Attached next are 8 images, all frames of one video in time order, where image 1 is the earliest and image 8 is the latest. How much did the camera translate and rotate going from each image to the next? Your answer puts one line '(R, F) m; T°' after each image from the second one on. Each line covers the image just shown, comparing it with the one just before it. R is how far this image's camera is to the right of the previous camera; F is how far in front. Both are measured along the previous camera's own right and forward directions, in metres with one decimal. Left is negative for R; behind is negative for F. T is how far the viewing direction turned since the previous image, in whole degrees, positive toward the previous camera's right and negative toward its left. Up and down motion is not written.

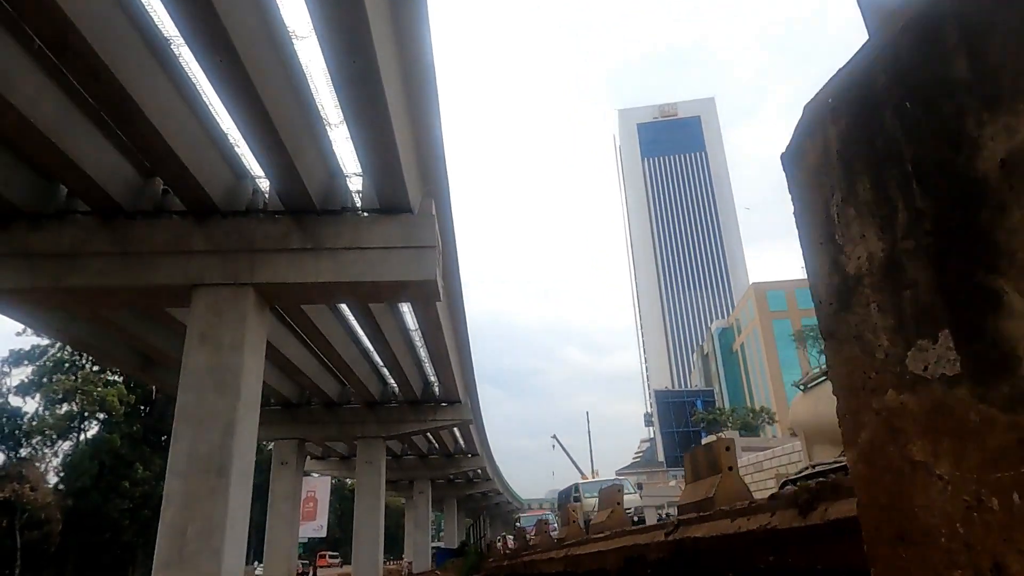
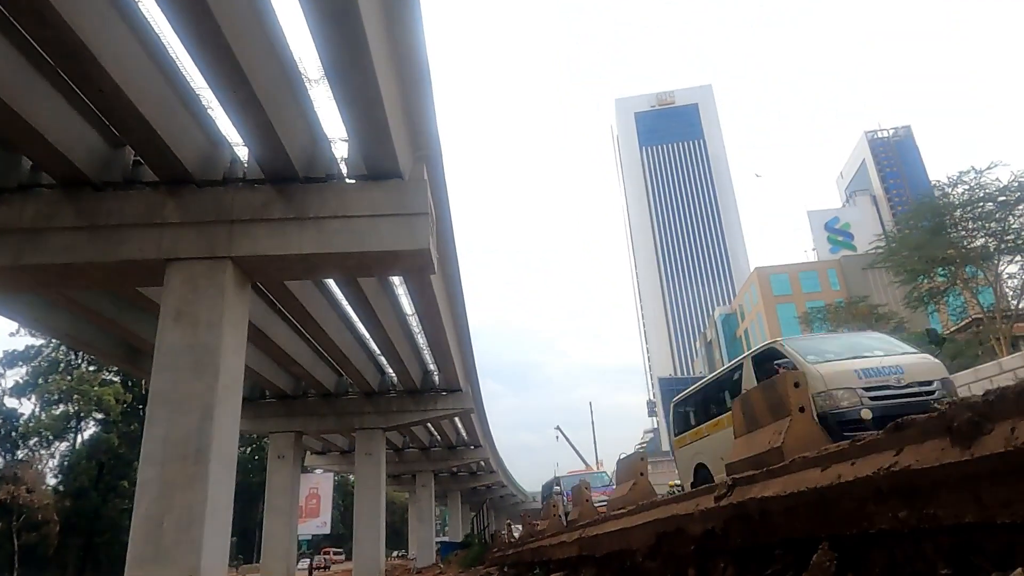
(0.0, +0.8) m; 0°
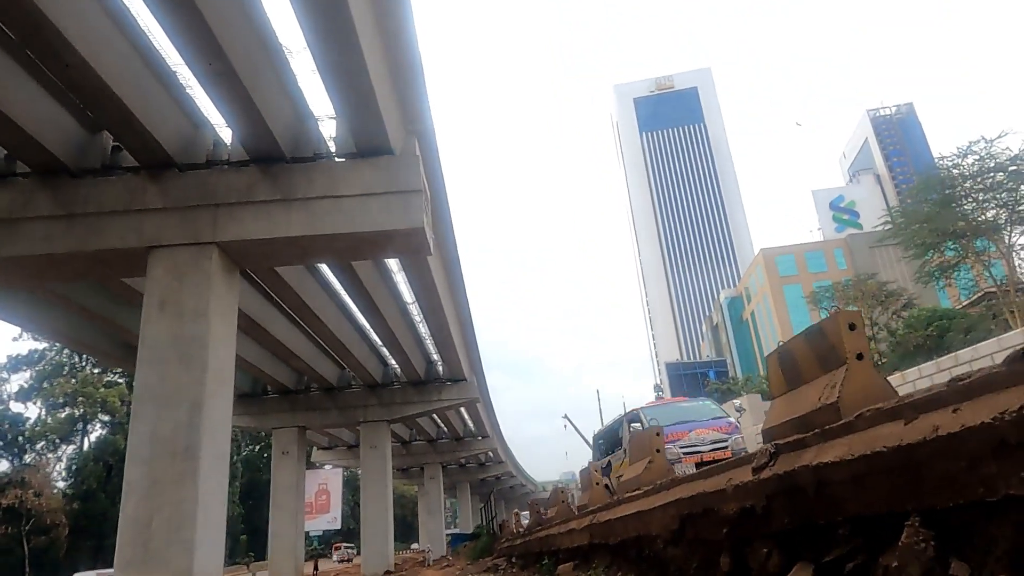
(0.0, +0.5) m; 0°
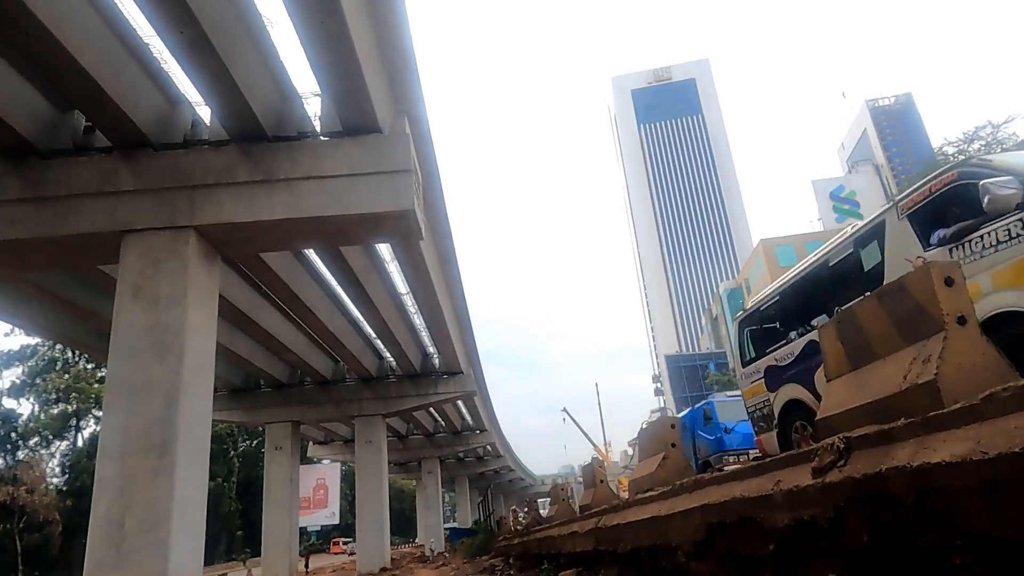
(0.0, +0.5) m; 0°
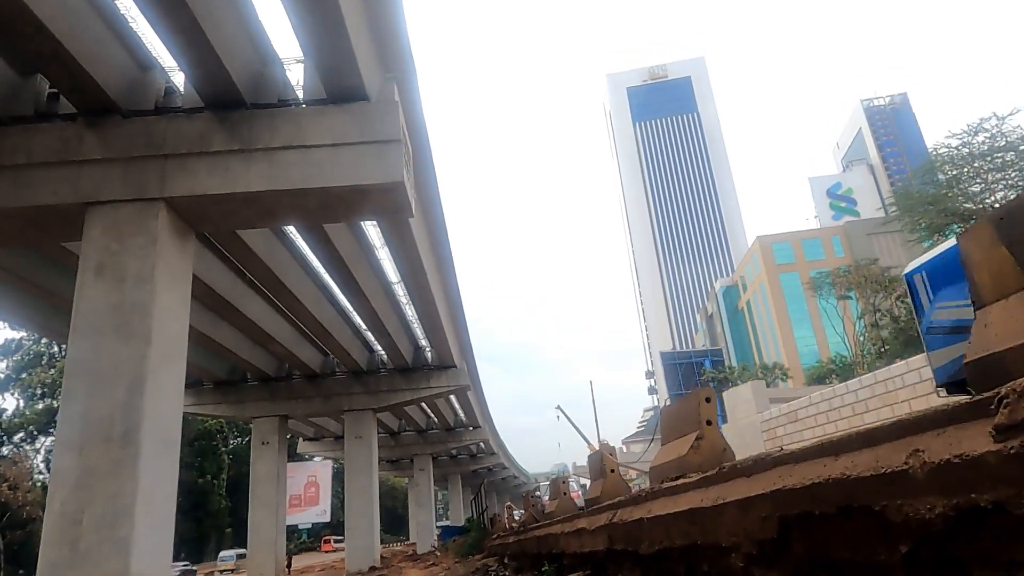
(0.0, +0.6) m; +1°
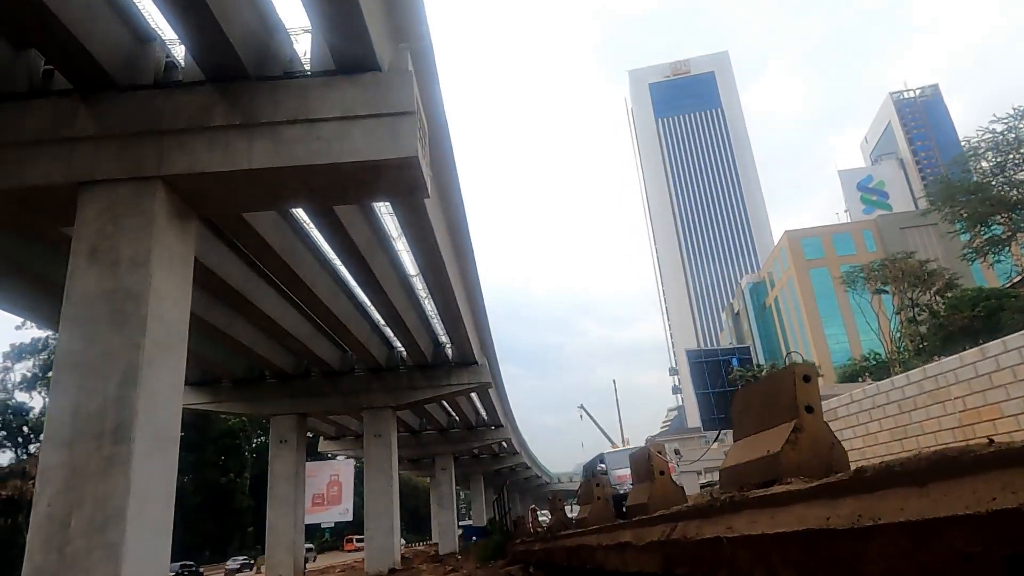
(0.0, +0.7) m; -2°
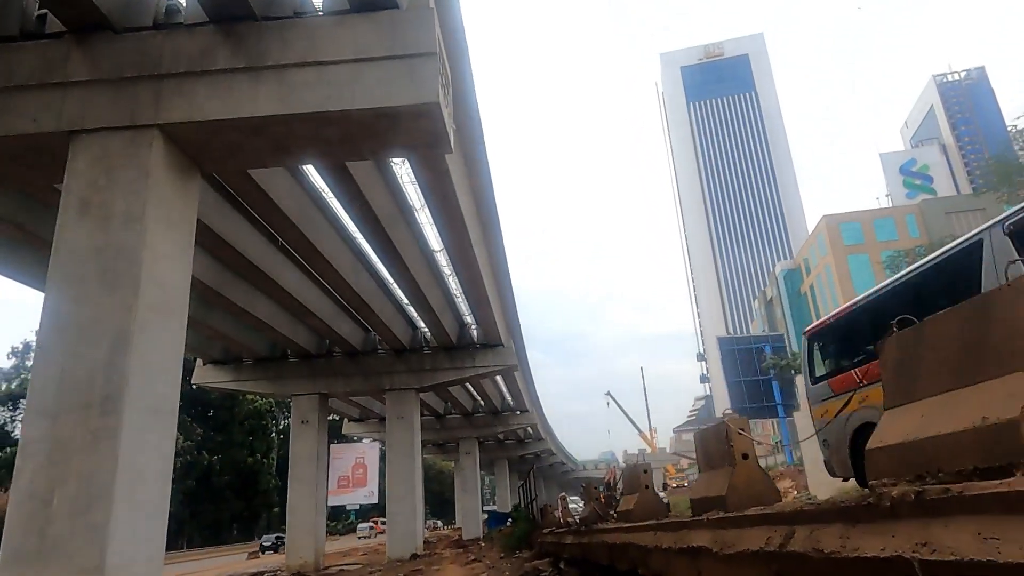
(0.0, +0.8) m; -2°
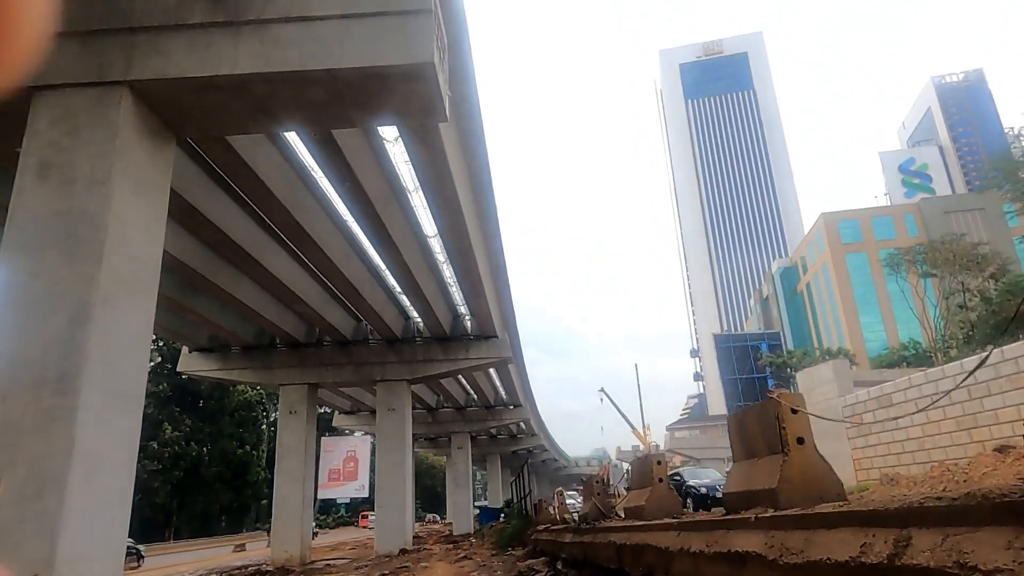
(0.0, +0.5) m; 0°
